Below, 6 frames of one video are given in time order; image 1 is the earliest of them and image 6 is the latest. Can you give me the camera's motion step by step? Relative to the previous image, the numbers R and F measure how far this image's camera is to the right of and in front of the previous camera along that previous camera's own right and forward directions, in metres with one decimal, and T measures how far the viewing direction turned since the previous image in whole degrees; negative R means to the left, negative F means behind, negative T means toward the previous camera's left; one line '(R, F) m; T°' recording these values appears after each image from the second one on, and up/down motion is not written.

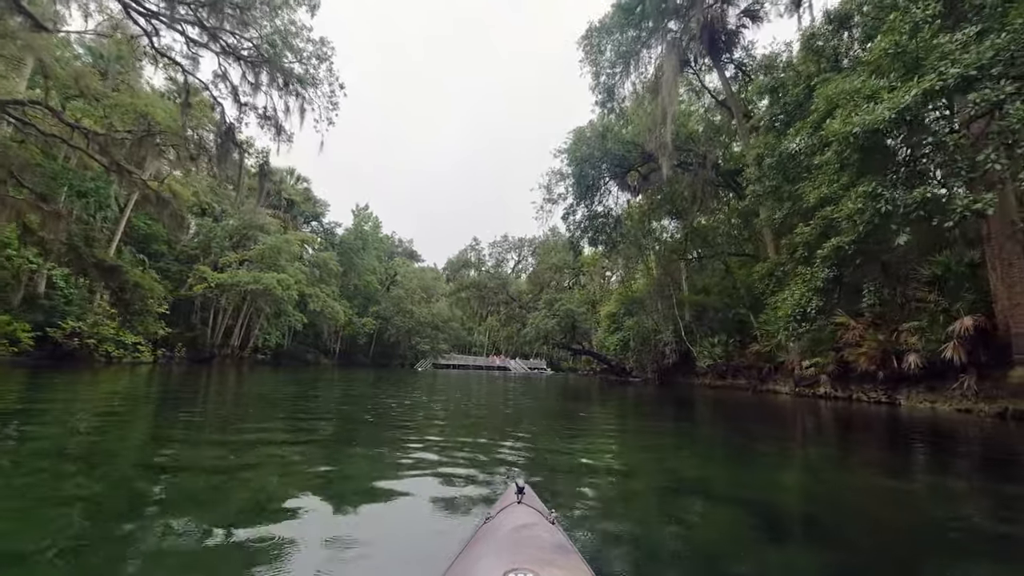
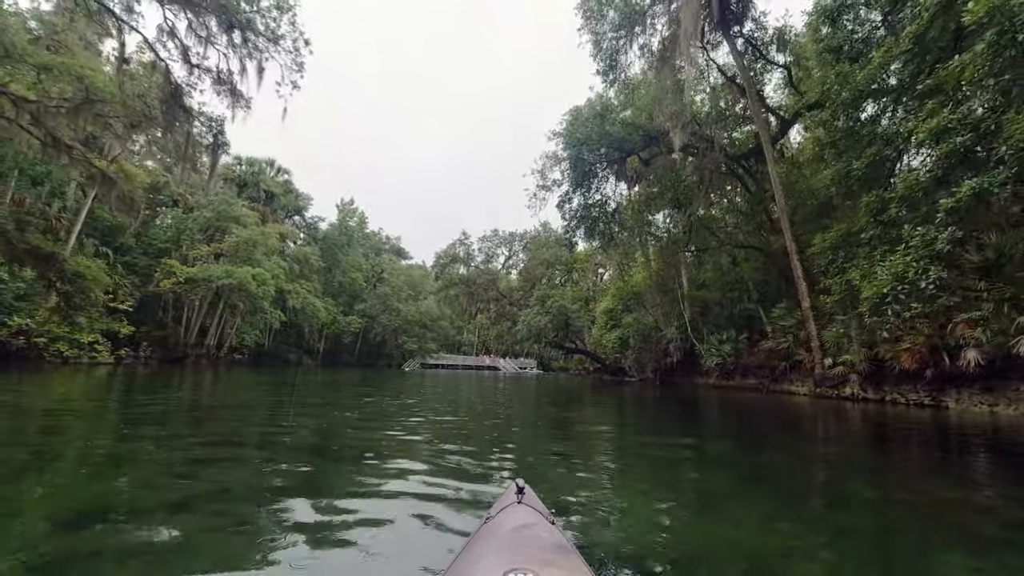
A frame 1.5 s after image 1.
(0.0, +1.5) m; +1°
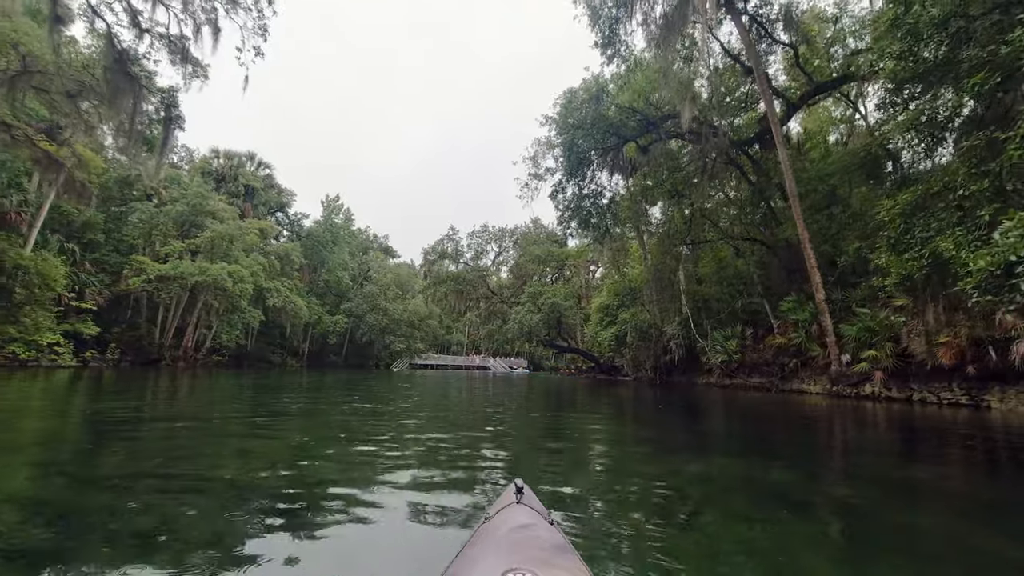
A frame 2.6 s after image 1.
(0.0, +1.1) m; +1°
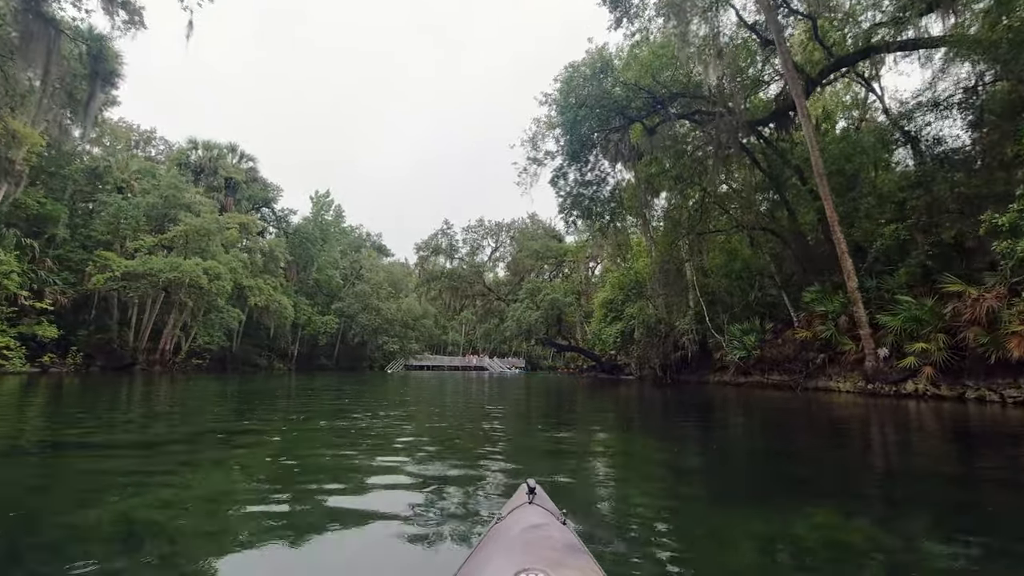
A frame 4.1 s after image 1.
(-0.1, +1.2) m; 0°
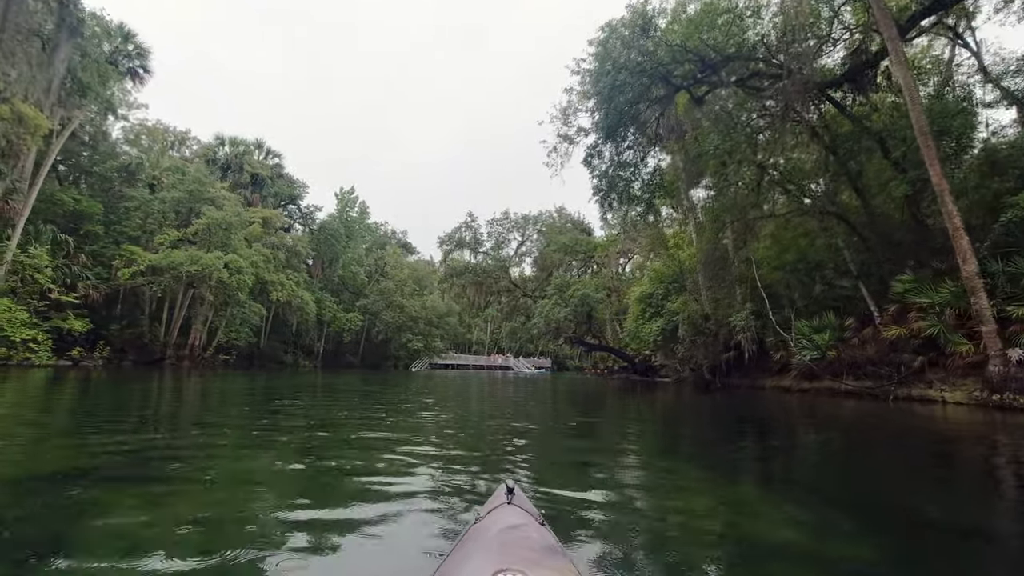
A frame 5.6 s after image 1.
(-0.1, +1.7) m; -3°
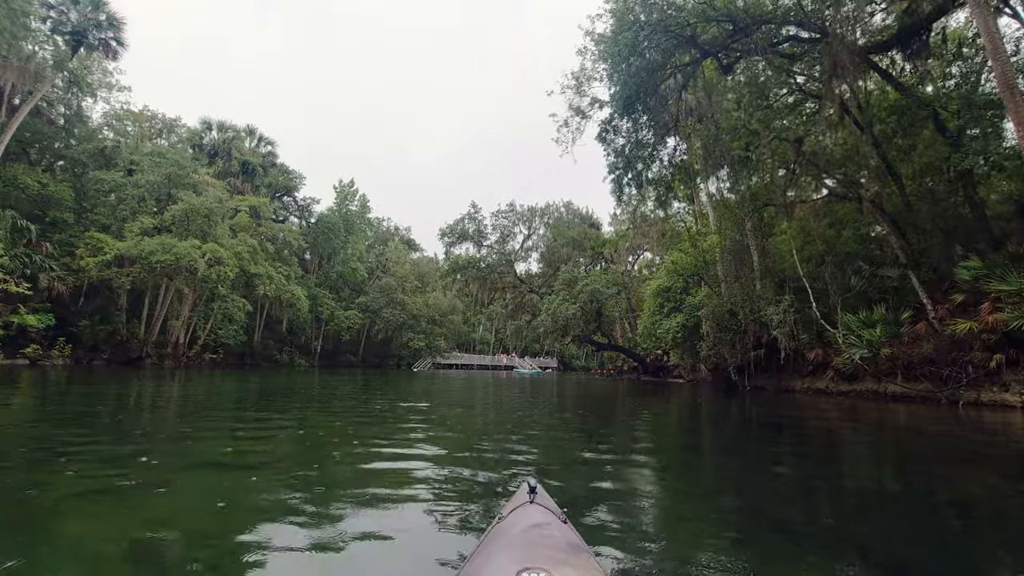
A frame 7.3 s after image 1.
(0.0, +1.4) m; -1°
